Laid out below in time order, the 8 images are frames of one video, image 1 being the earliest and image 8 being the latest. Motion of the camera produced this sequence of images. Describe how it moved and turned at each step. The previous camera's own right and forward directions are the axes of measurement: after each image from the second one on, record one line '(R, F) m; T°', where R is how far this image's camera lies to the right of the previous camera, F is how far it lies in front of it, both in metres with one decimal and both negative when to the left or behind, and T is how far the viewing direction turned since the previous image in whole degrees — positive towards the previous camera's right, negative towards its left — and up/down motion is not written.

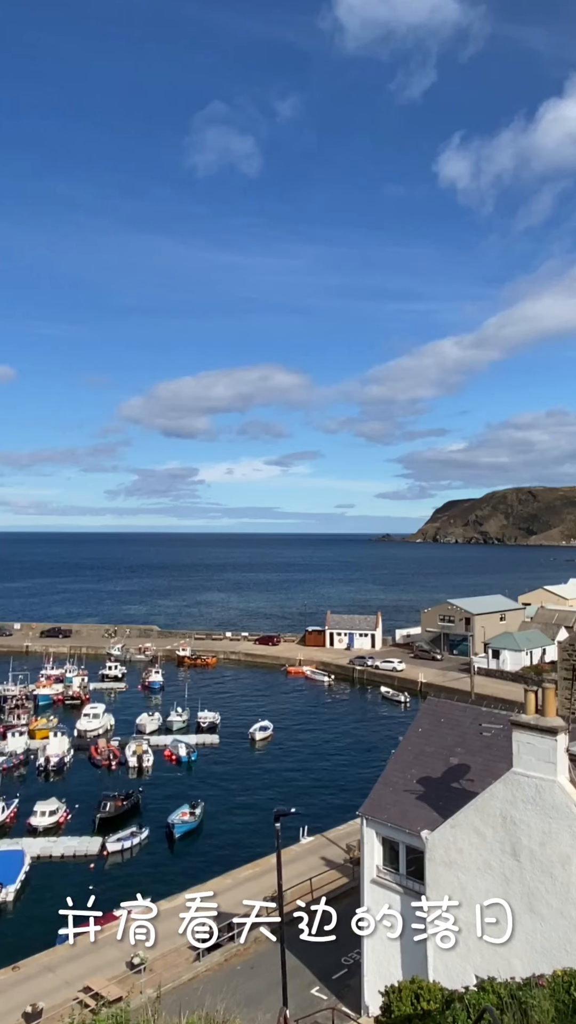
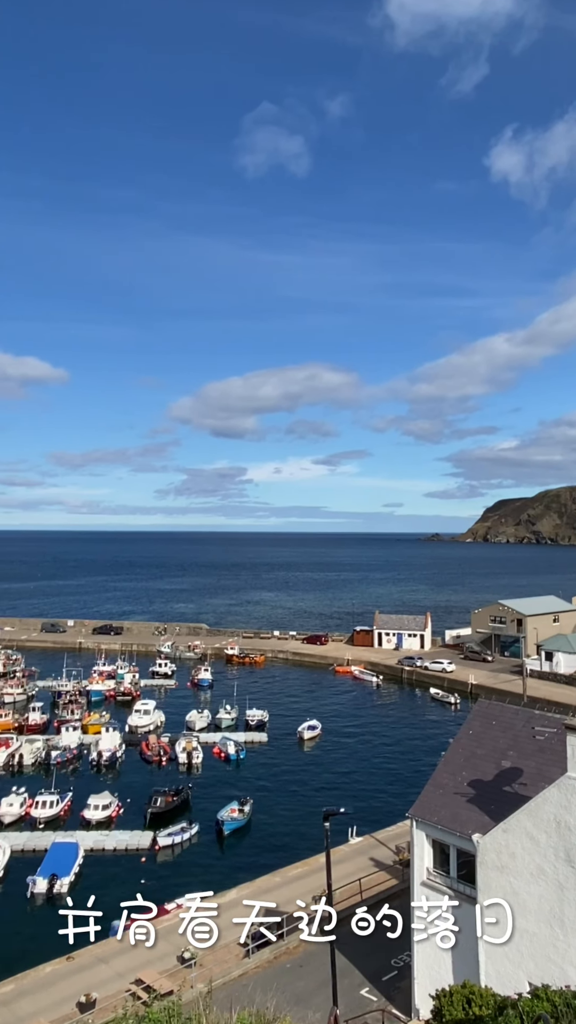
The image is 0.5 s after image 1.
(0.0, 0.0) m; -4°
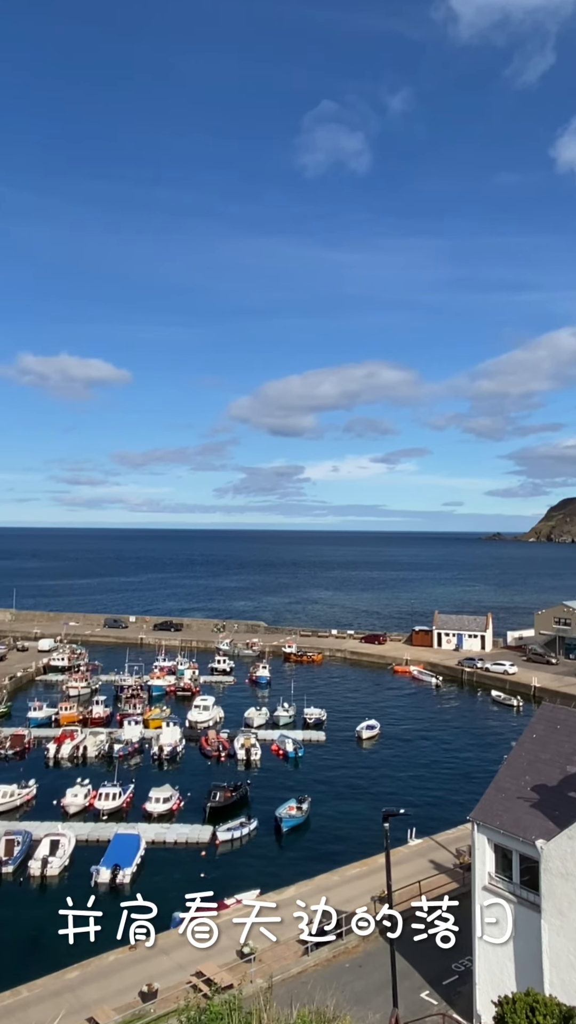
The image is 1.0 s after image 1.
(-0.3, 0.0) m; -4°
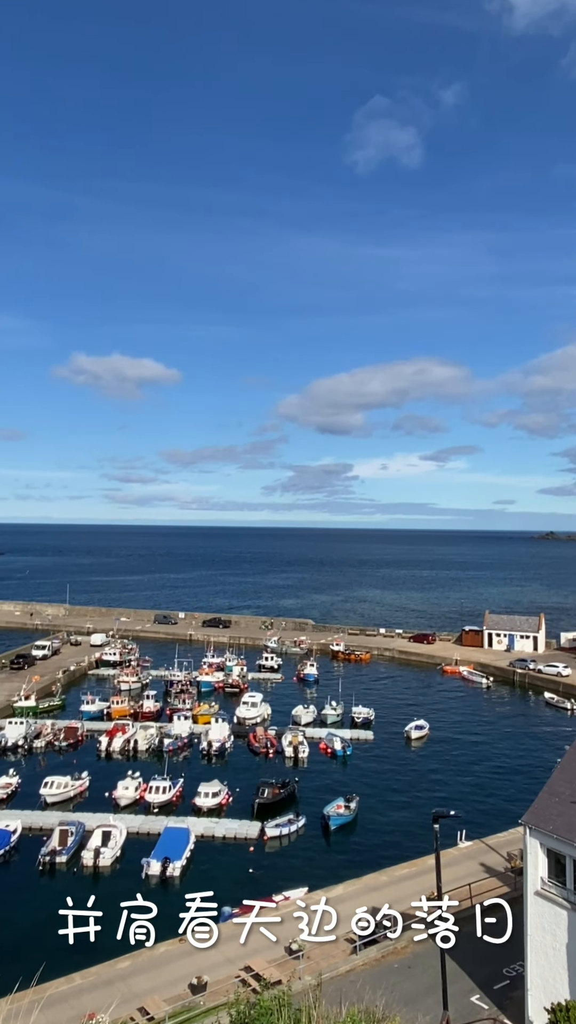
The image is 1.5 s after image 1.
(-0.3, 0.0) m; -3°
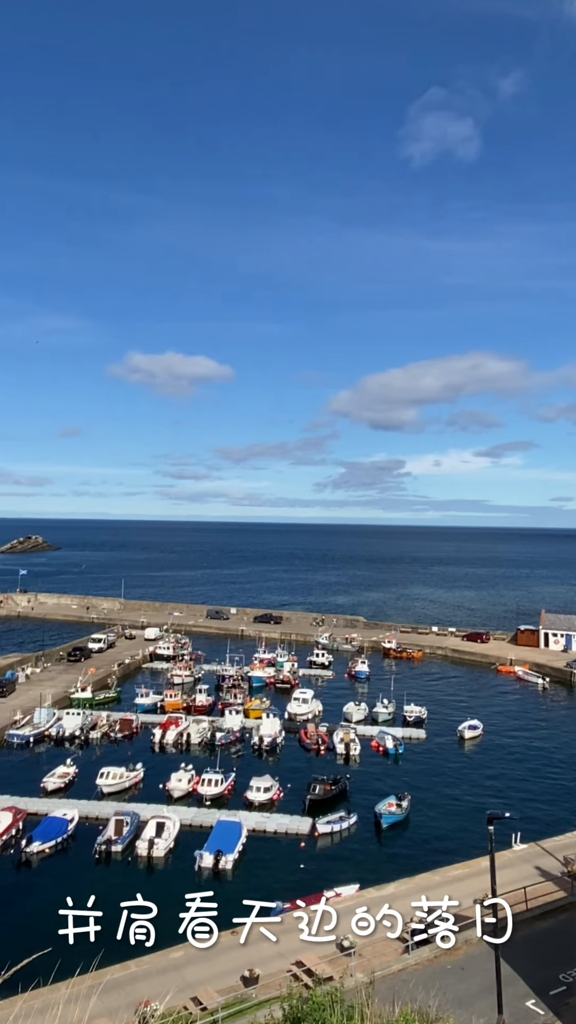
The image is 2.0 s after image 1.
(-0.3, 0.0) m; -4°
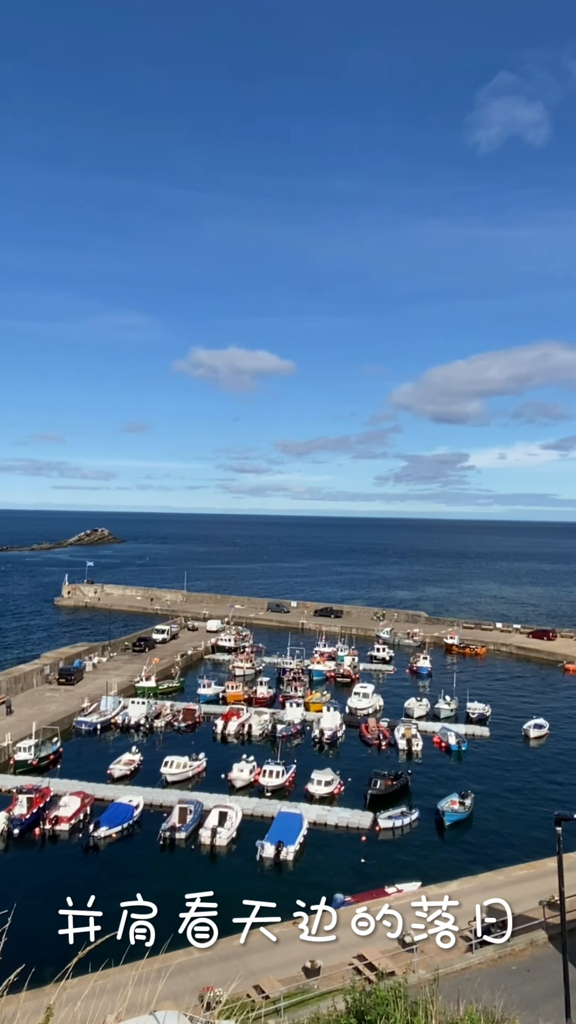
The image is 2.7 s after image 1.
(-0.4, 0.0) m; -4°
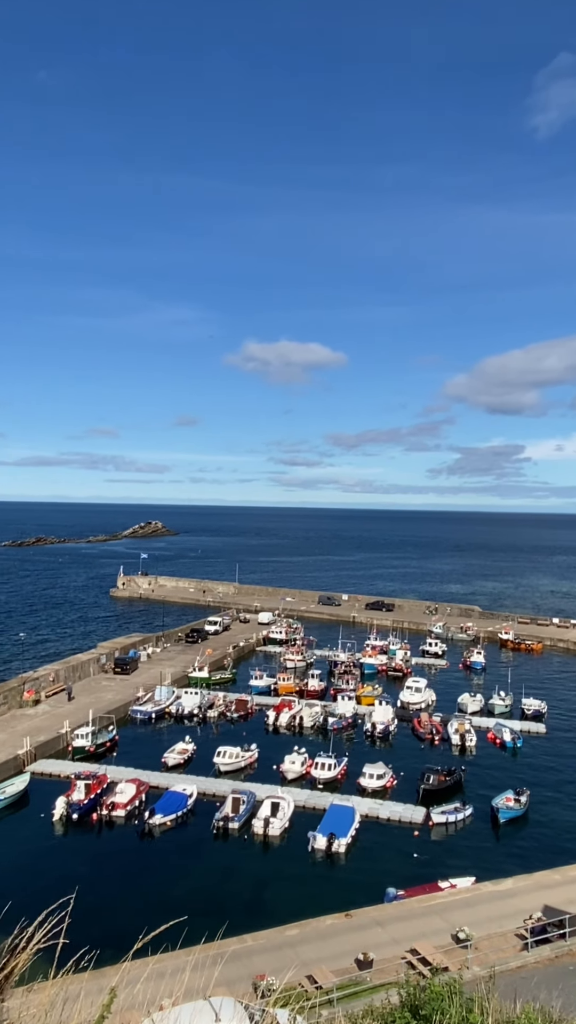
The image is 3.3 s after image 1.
(-0.3, 0.0) m; -4°
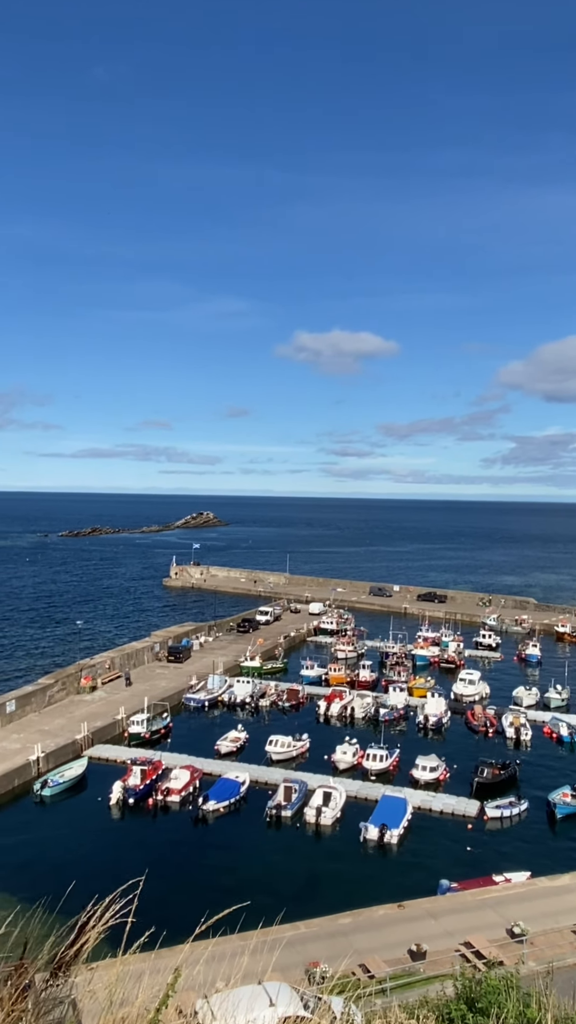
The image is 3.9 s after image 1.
(-0.4, 0.0) m; -4°
